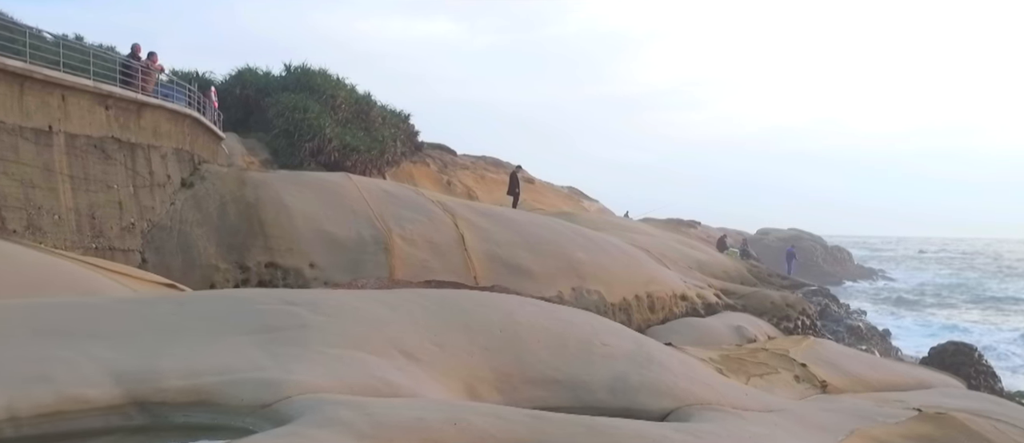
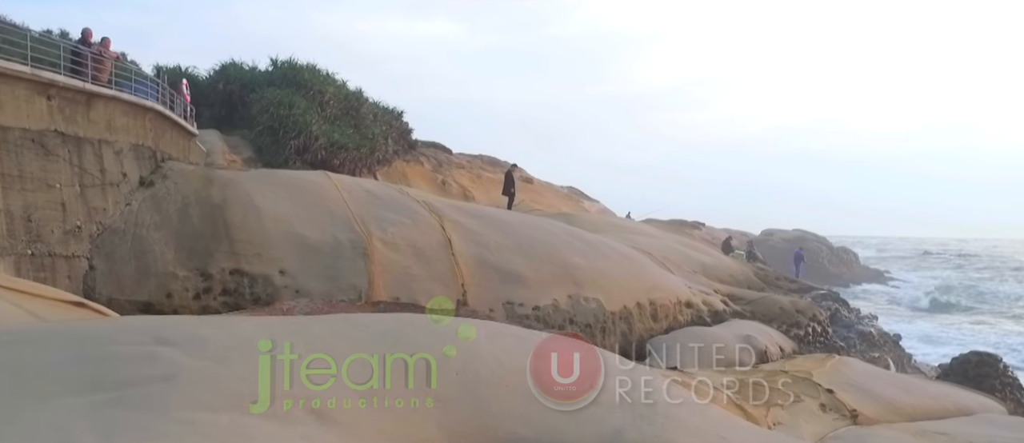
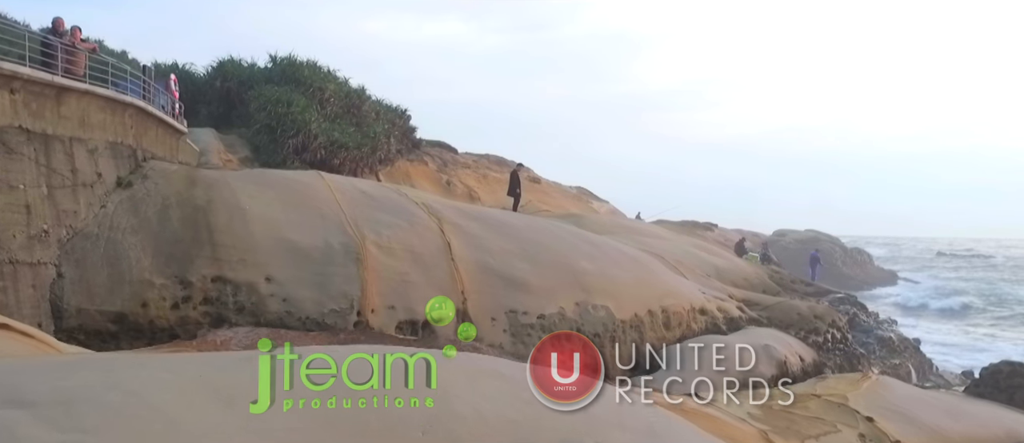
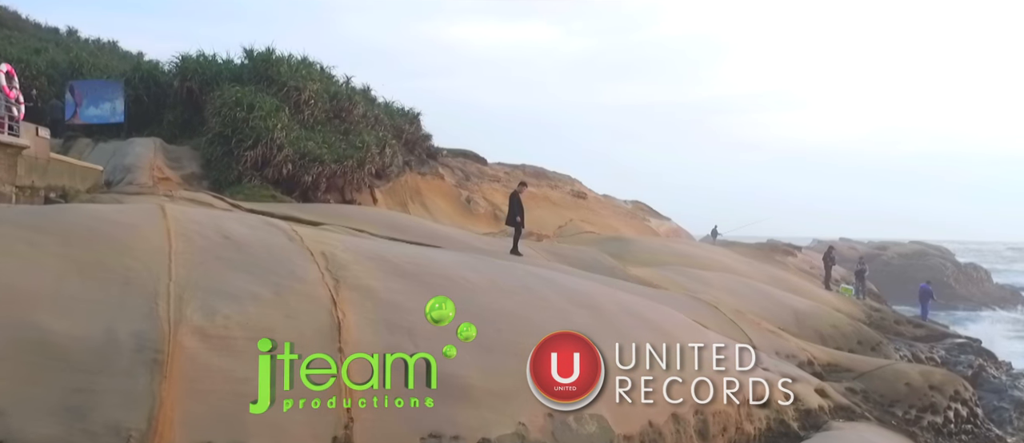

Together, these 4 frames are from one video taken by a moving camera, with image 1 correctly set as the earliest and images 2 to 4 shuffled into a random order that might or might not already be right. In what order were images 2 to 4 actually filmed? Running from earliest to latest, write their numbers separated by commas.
2, 3, 4
